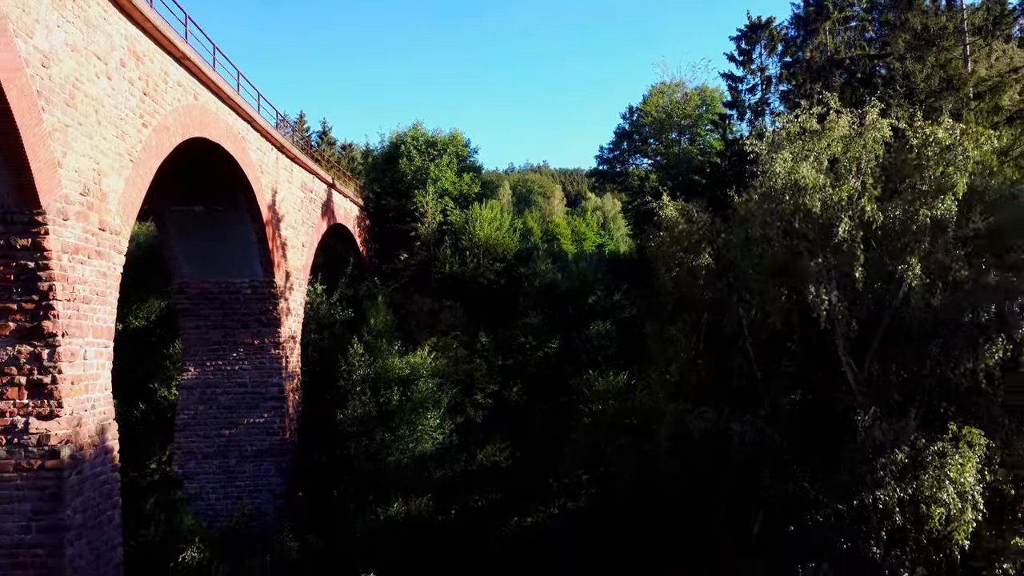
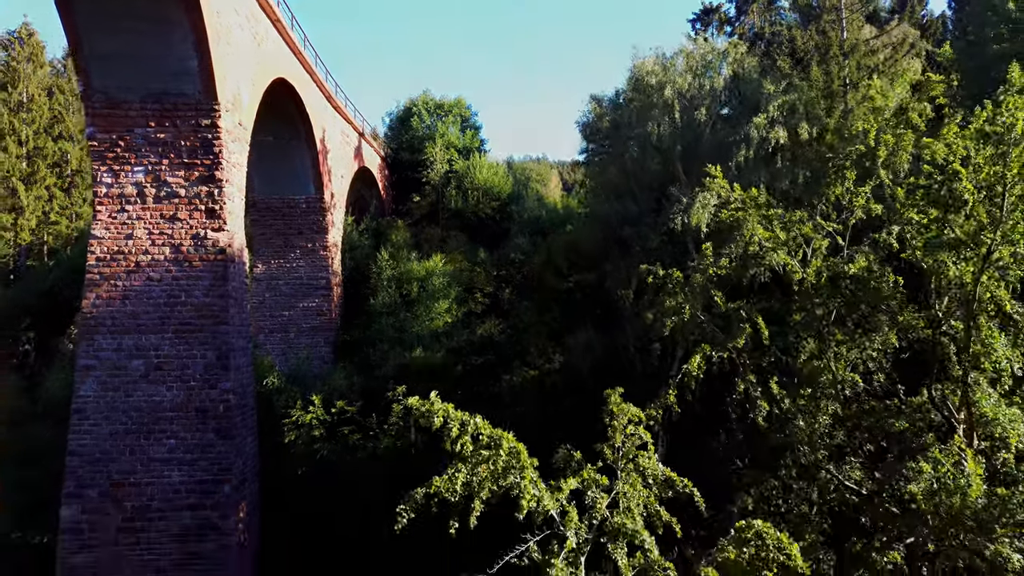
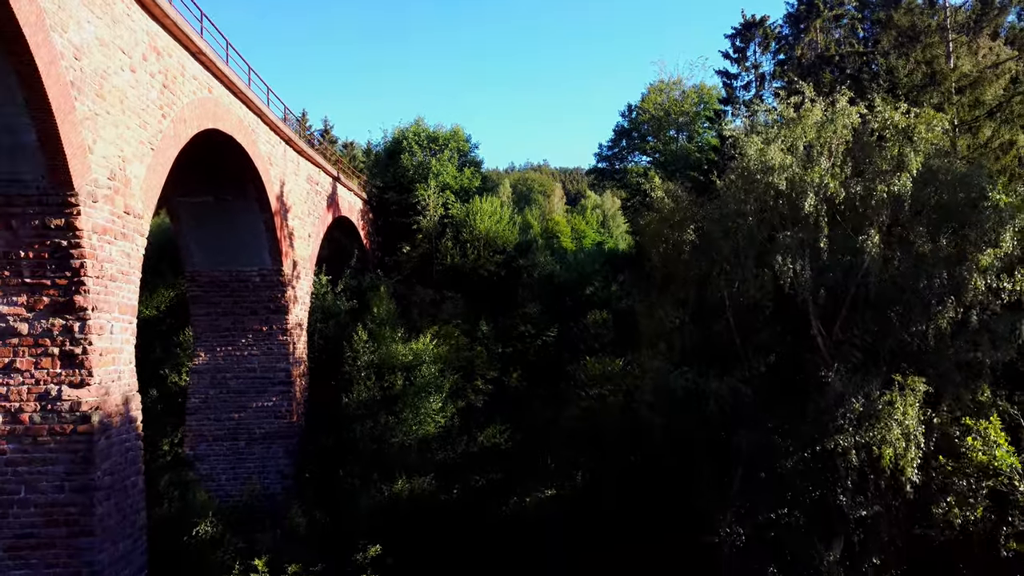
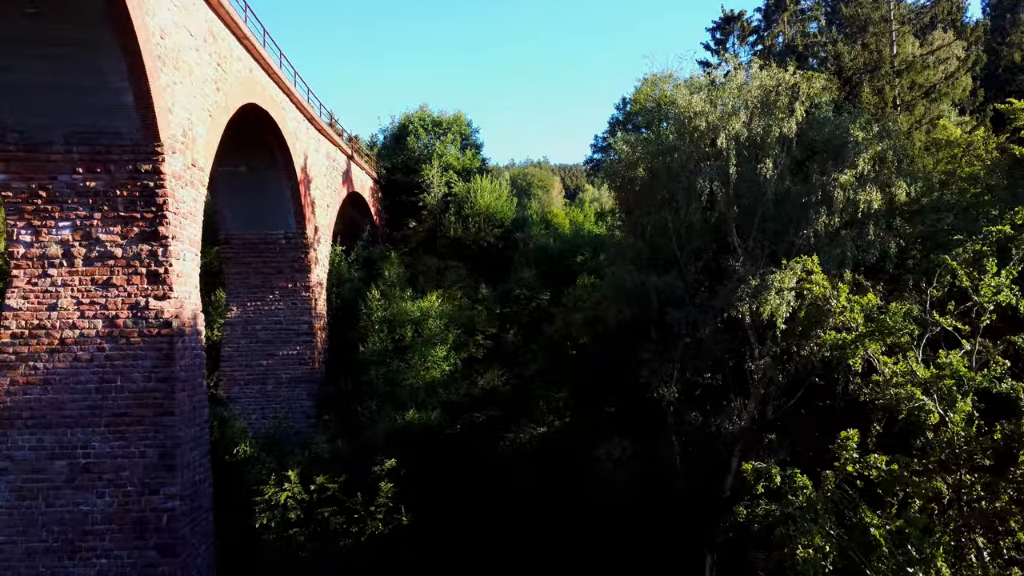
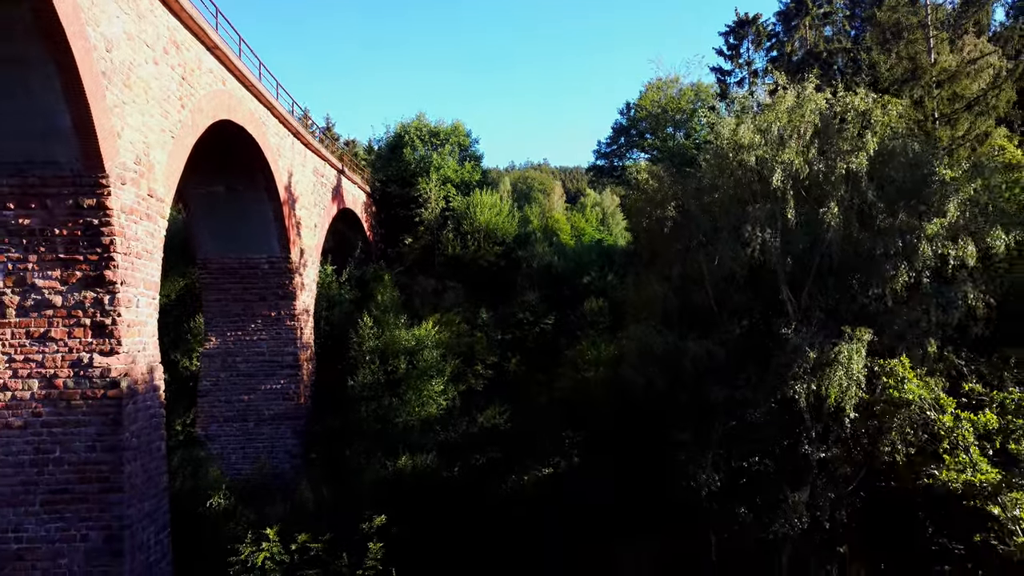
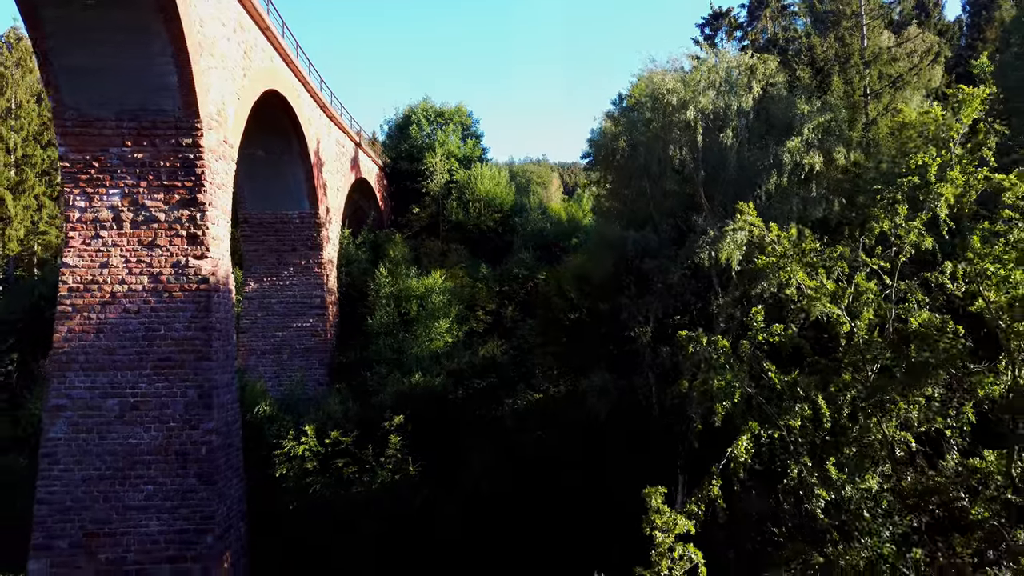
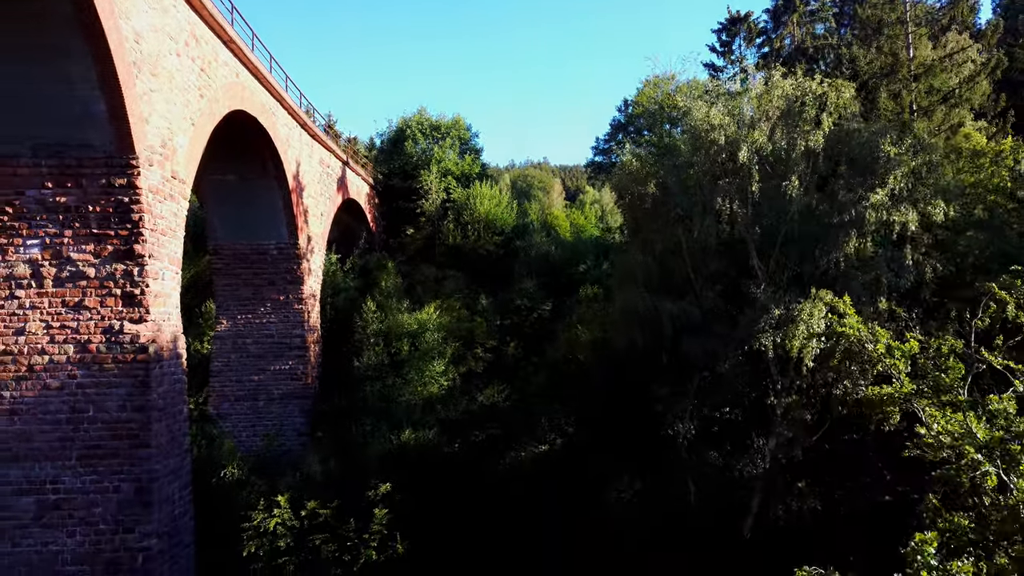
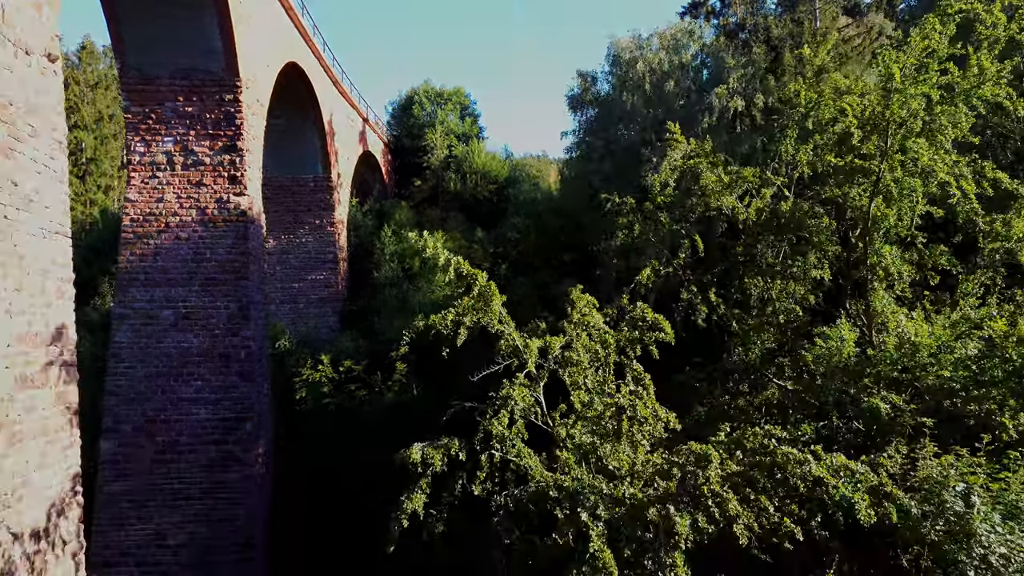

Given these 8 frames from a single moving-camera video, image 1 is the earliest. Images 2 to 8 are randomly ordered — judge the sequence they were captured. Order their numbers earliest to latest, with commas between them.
3, 5, 7, 4, 6, 2, 8
